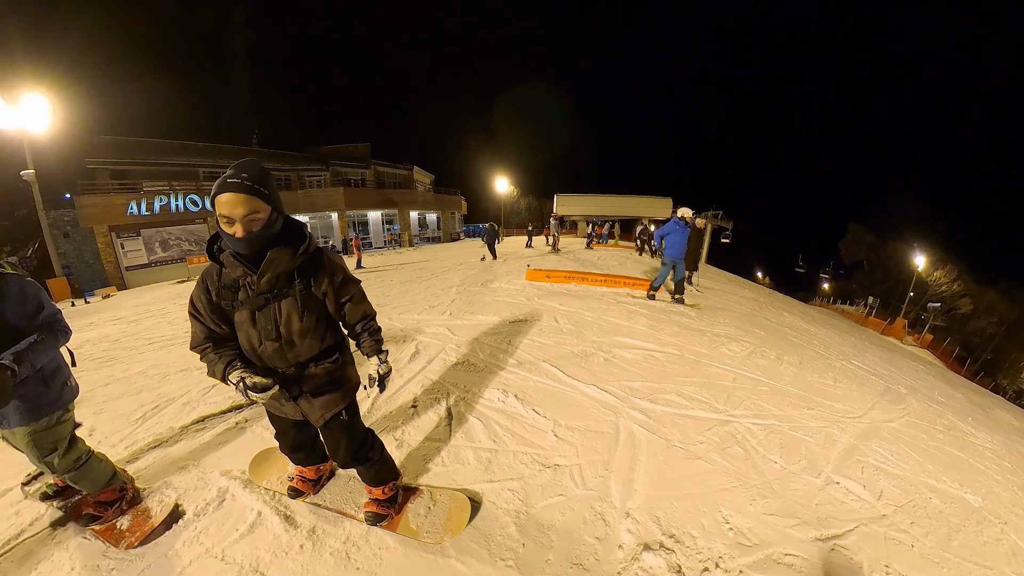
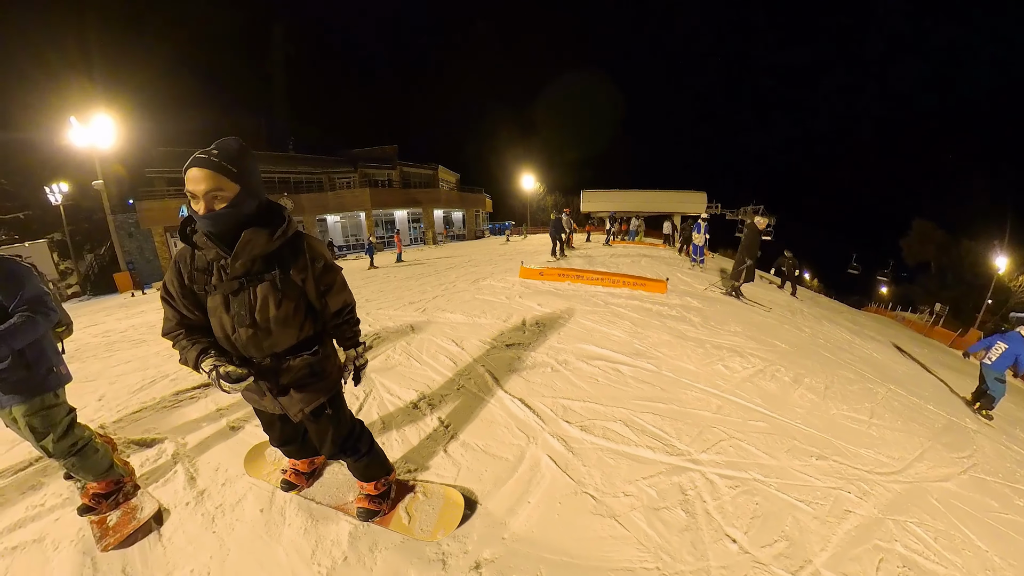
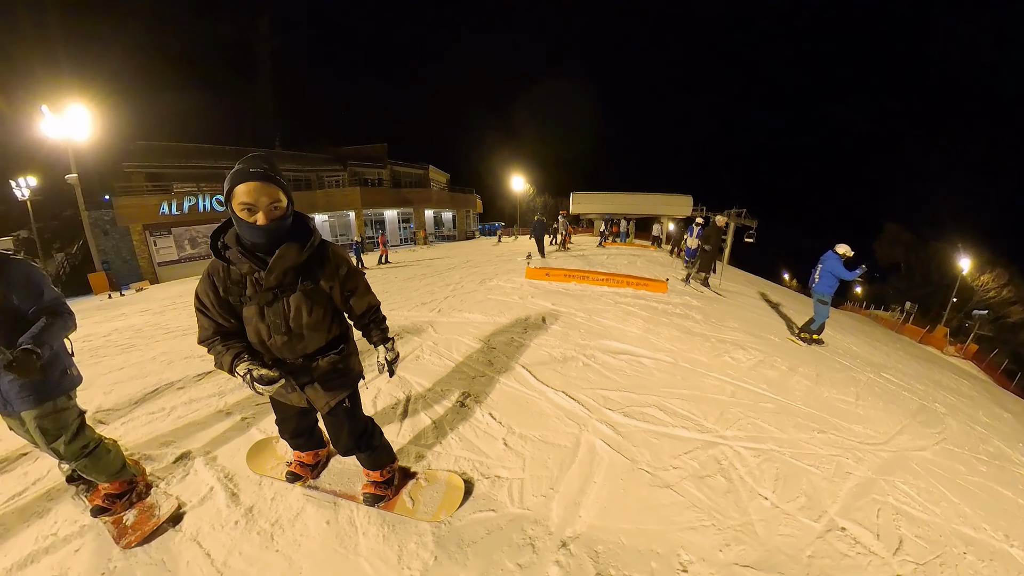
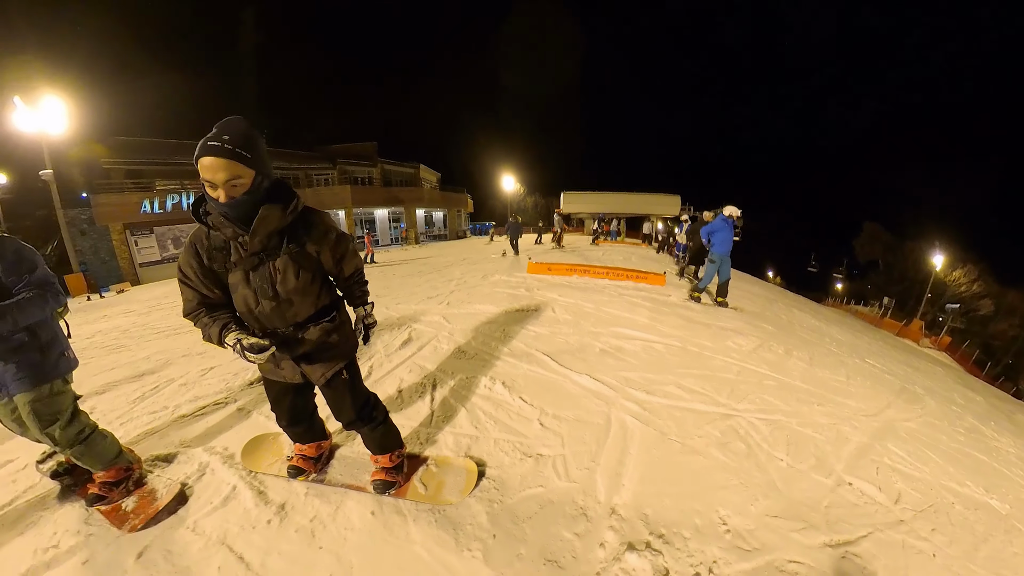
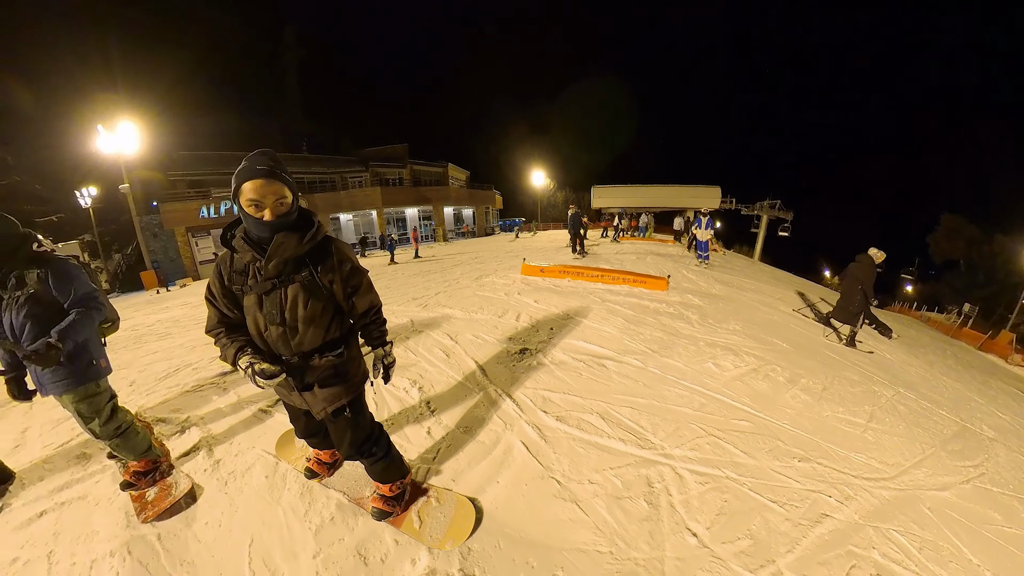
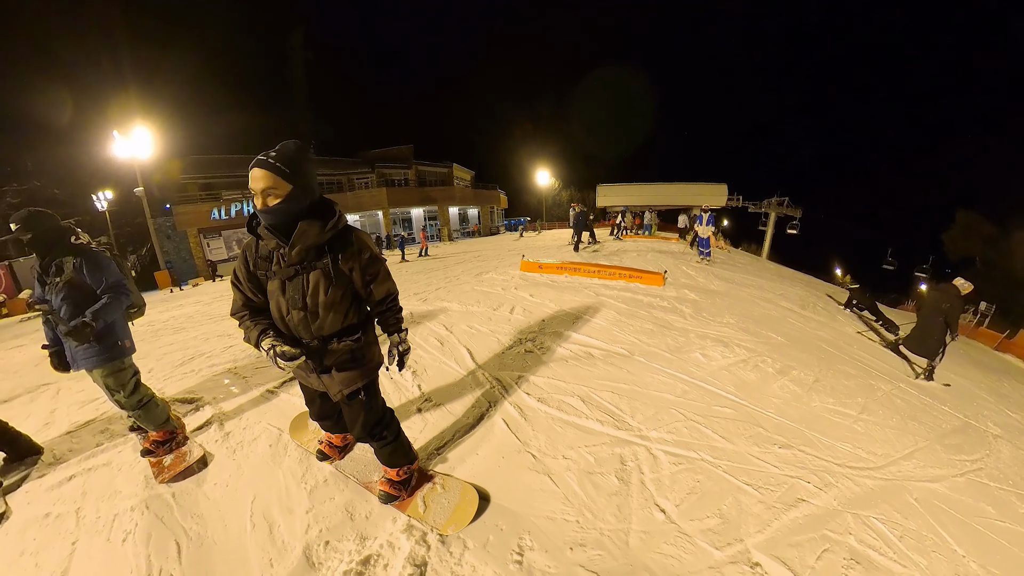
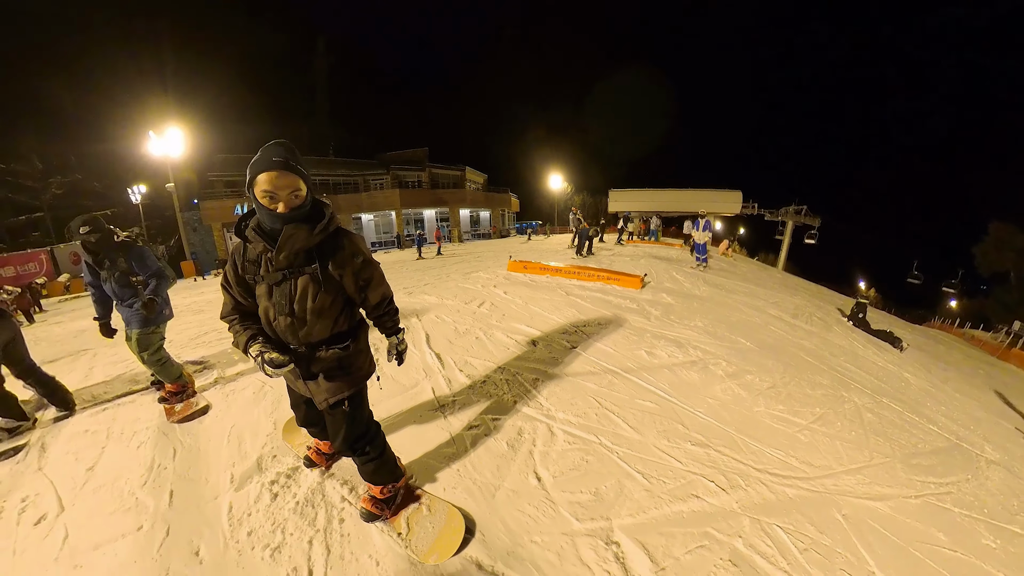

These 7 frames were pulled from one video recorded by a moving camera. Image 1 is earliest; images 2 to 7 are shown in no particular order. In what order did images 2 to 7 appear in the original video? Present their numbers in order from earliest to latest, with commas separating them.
4, 3, 2, 5, 6, 7
